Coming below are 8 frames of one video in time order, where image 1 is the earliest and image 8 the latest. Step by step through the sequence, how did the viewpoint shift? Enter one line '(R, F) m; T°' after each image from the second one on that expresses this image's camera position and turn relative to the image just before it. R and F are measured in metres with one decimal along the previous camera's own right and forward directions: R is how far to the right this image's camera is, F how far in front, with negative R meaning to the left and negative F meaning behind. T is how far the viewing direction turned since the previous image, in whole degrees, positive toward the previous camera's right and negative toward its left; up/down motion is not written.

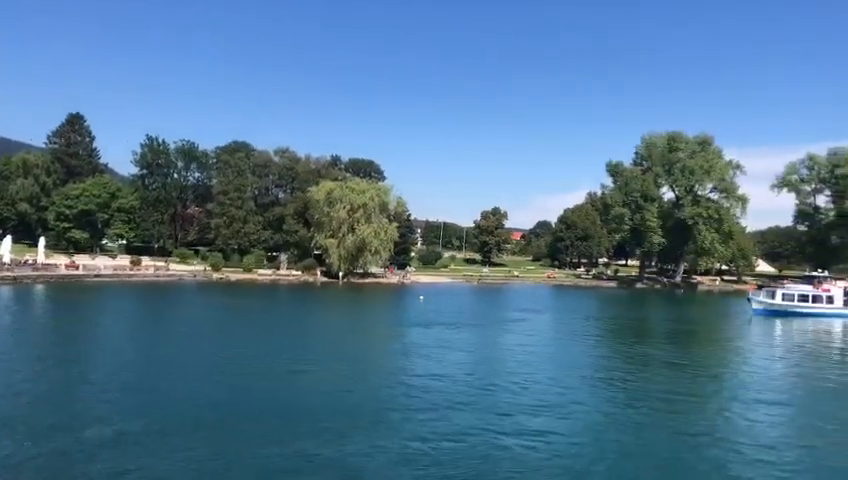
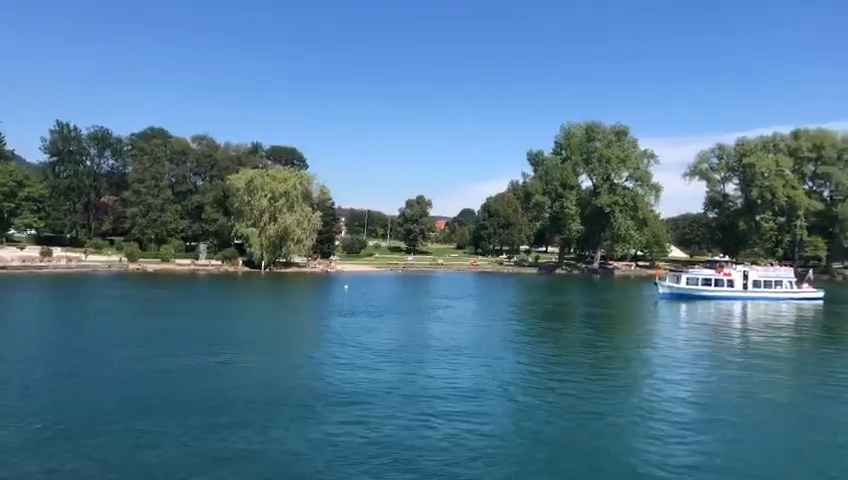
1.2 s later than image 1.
(-0.7, +0.2) m; +6°
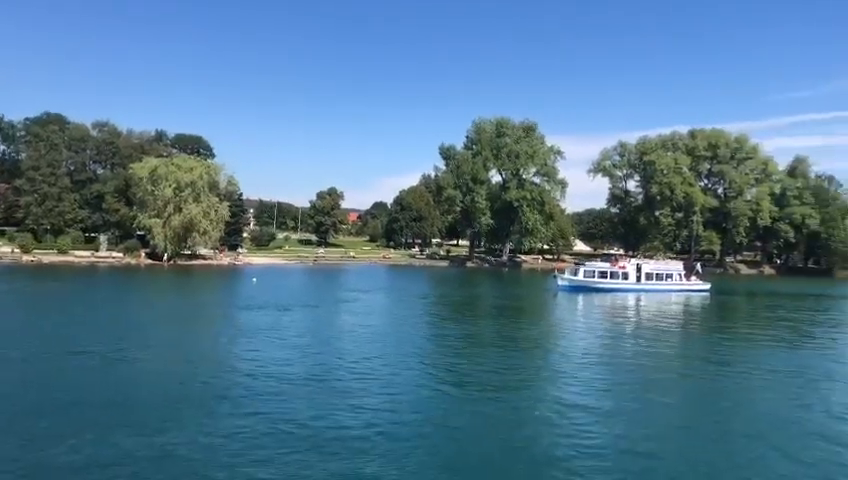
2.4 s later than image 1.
(+0.2, 0.0) m; +7°
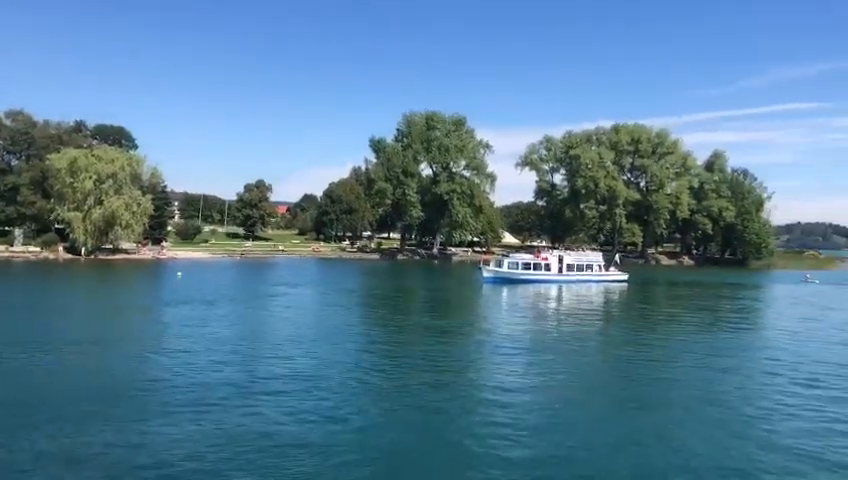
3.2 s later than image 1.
(+0.1, -0.1) m; +5°
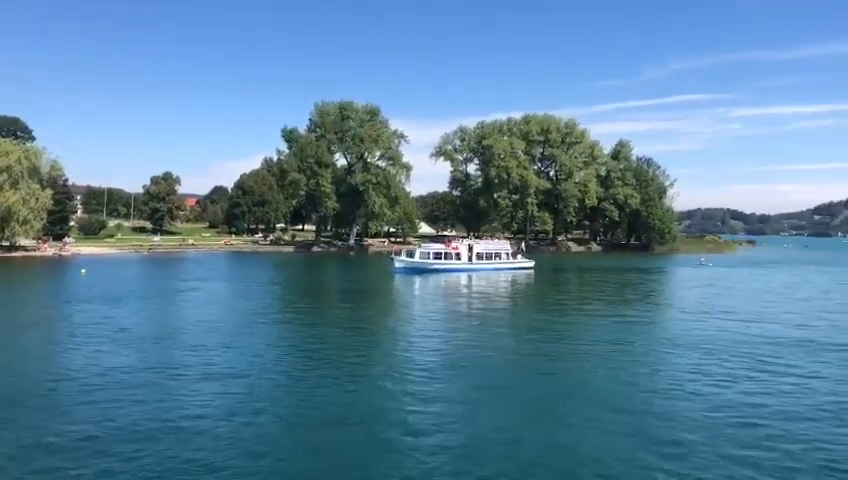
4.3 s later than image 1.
(+0.2, -0.2) m; +6°
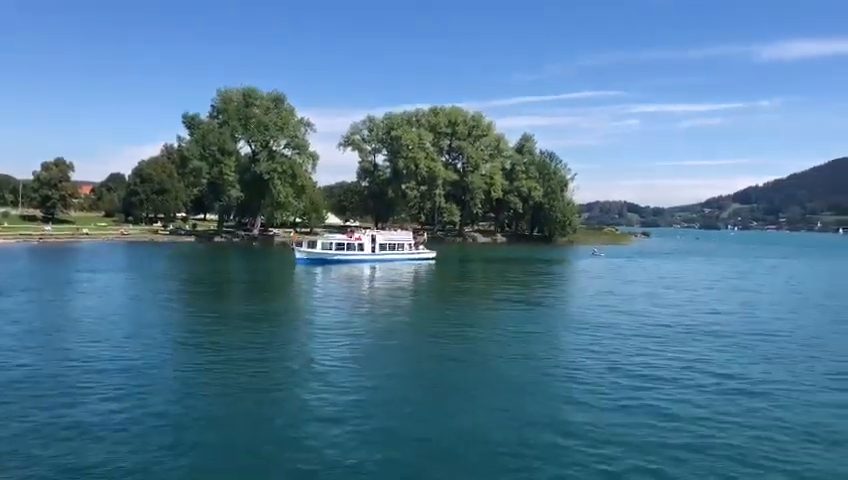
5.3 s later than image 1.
(+0.2, 0.0) m; +7°
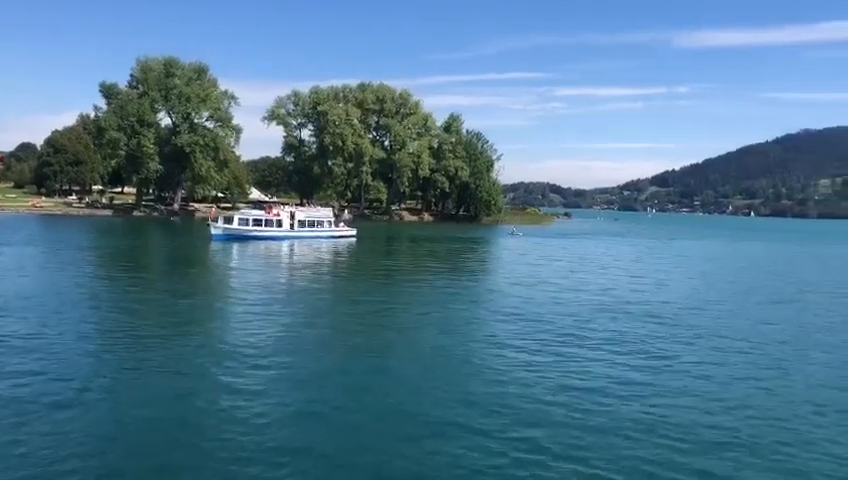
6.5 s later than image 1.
(+0.2, +0.7) m; +6°
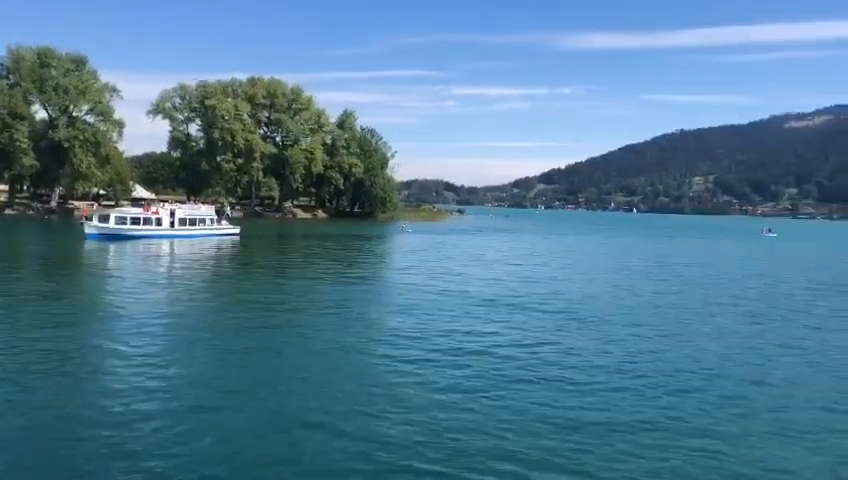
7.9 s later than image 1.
(+0.3, +0.1) m; +8°
